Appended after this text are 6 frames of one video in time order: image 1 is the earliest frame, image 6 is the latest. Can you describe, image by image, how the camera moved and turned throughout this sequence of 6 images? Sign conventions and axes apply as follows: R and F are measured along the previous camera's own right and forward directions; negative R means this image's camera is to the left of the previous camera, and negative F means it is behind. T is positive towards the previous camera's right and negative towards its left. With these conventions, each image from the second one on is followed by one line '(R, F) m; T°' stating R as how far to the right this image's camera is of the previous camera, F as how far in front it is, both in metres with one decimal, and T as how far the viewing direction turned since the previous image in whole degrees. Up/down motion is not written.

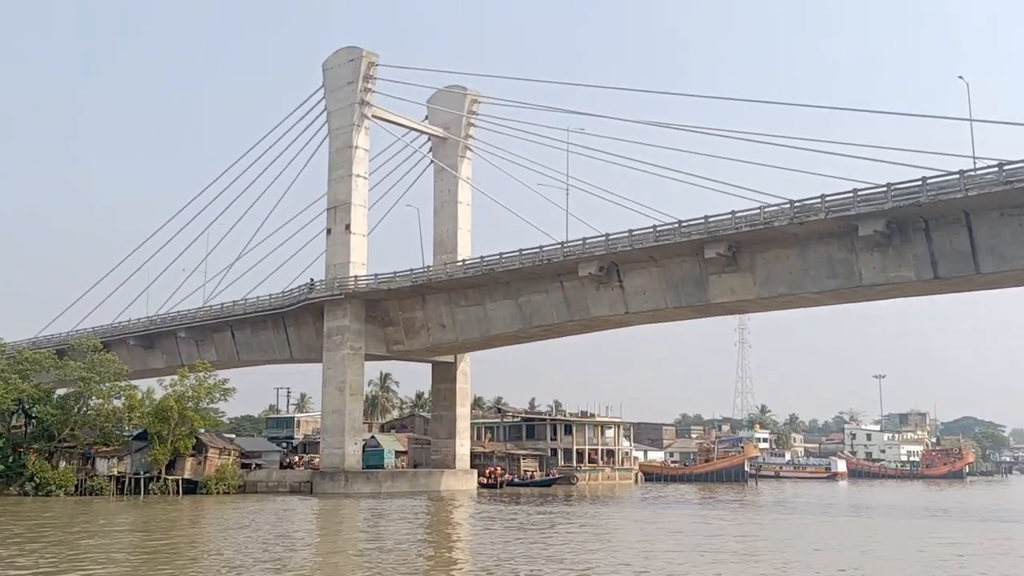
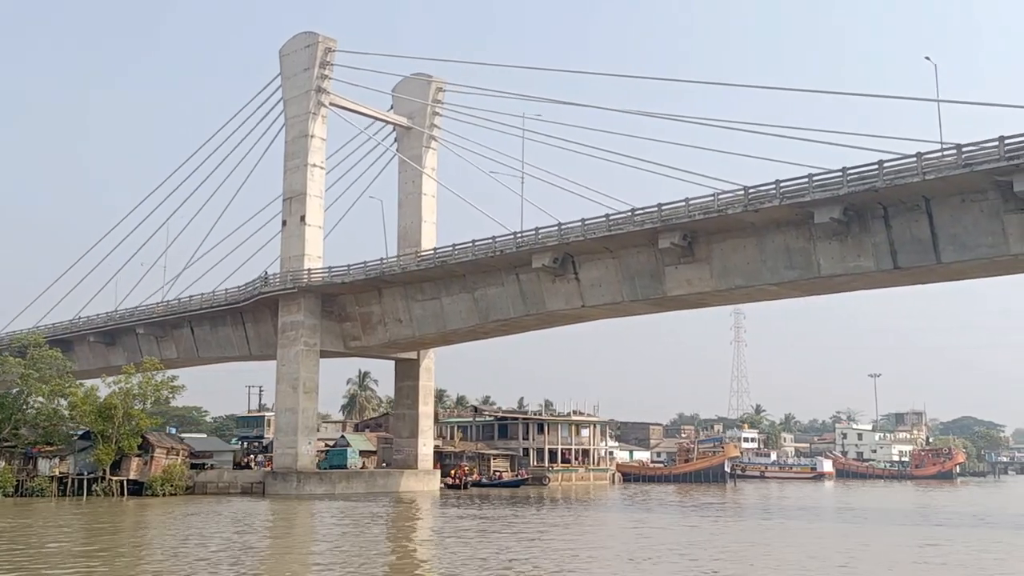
(+1.9, +1.5) m; 0°
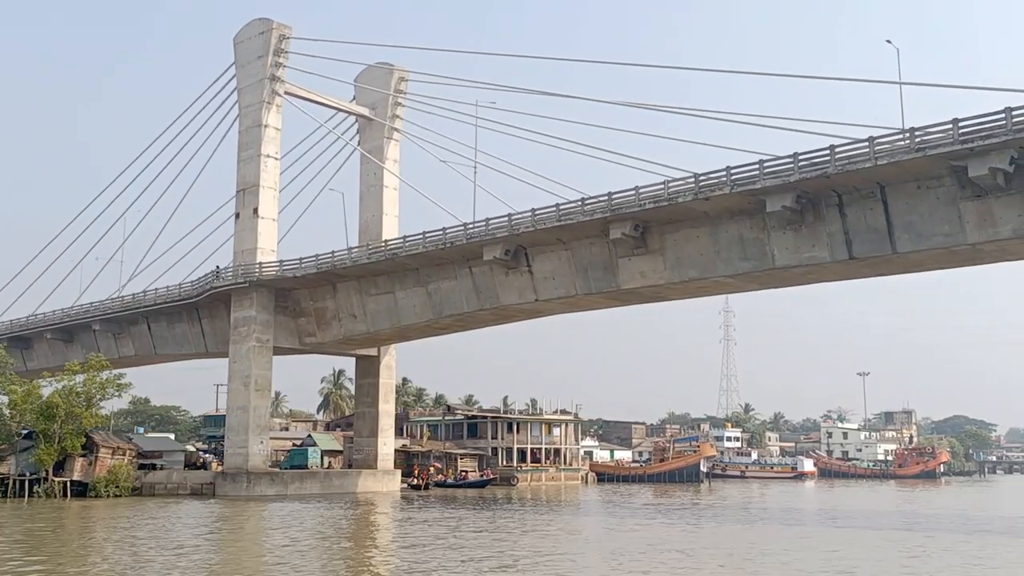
(+1.6, +1.2) m; 0°
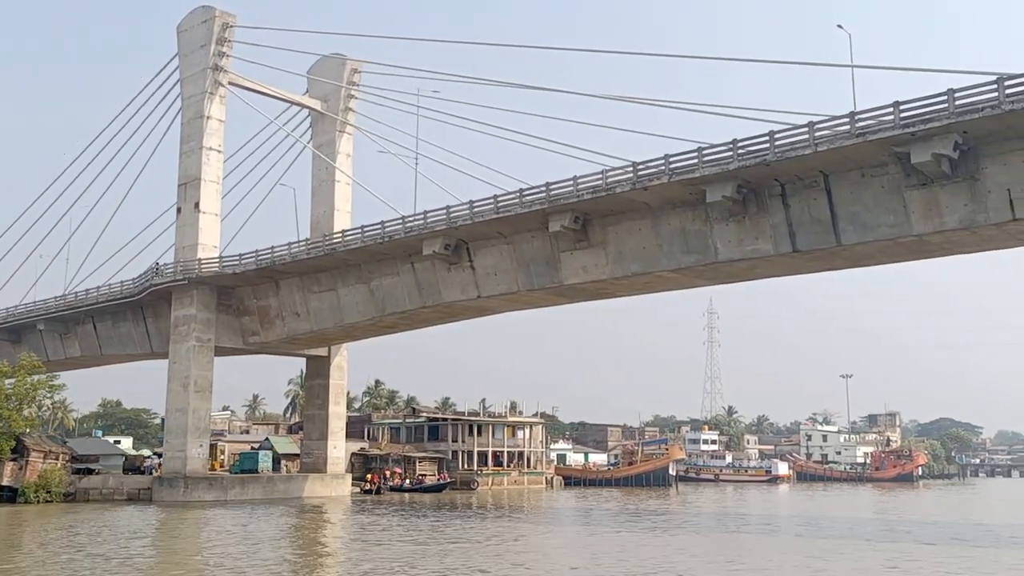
(+1.7, +1.4) m; 0°
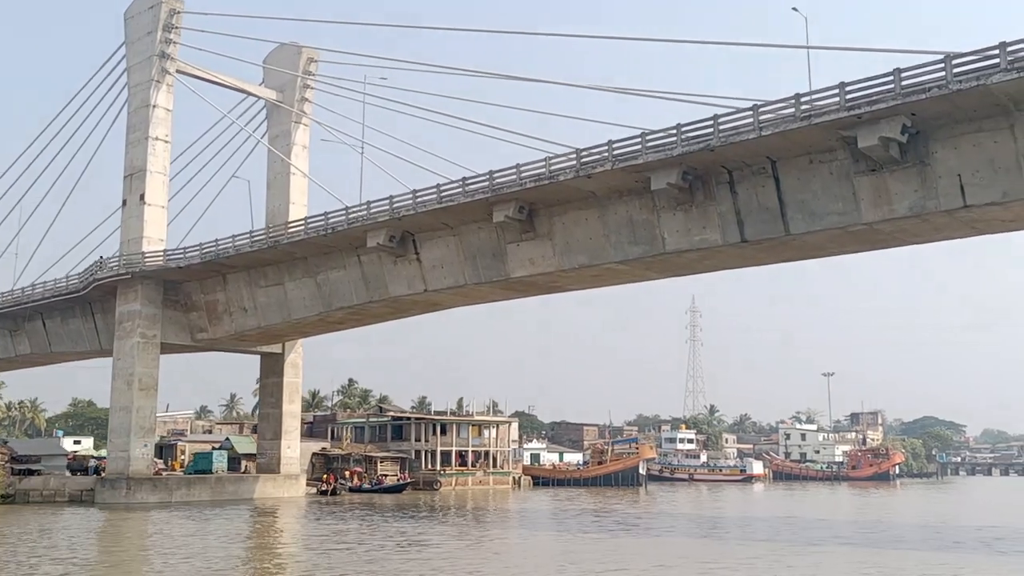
(+1.3, +1.1) m; +1°
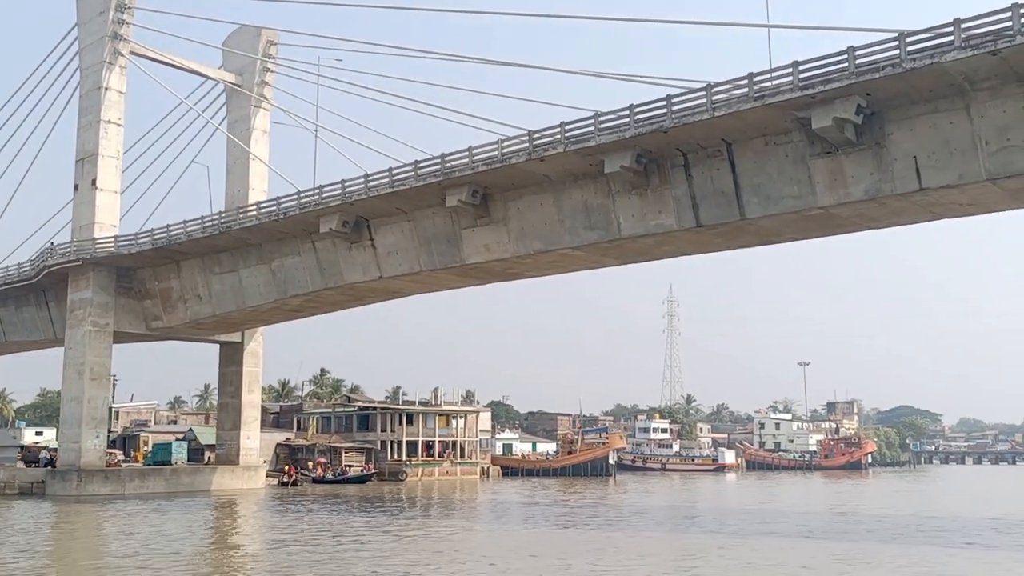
(+0.8, +0.7) m; +1°
